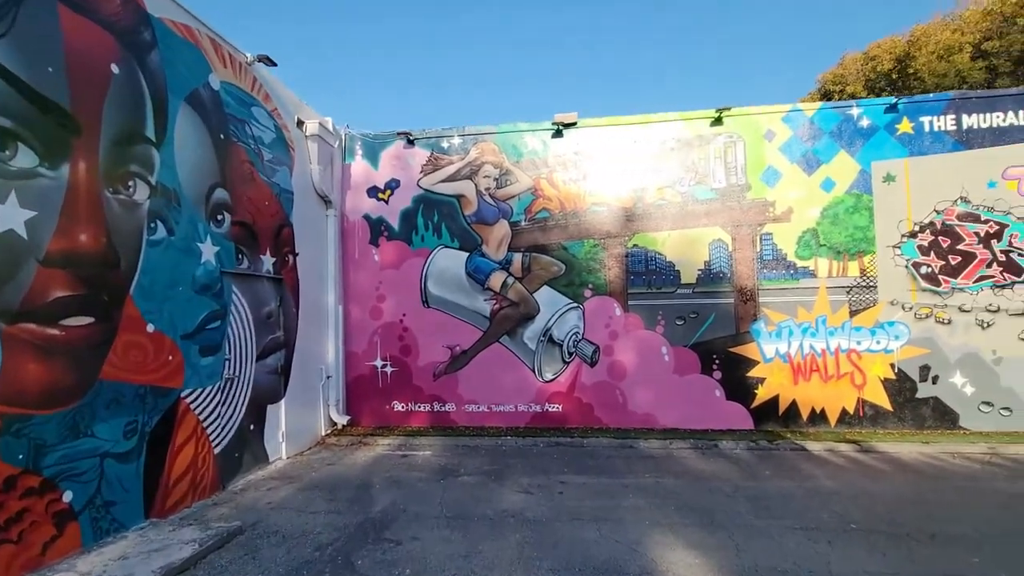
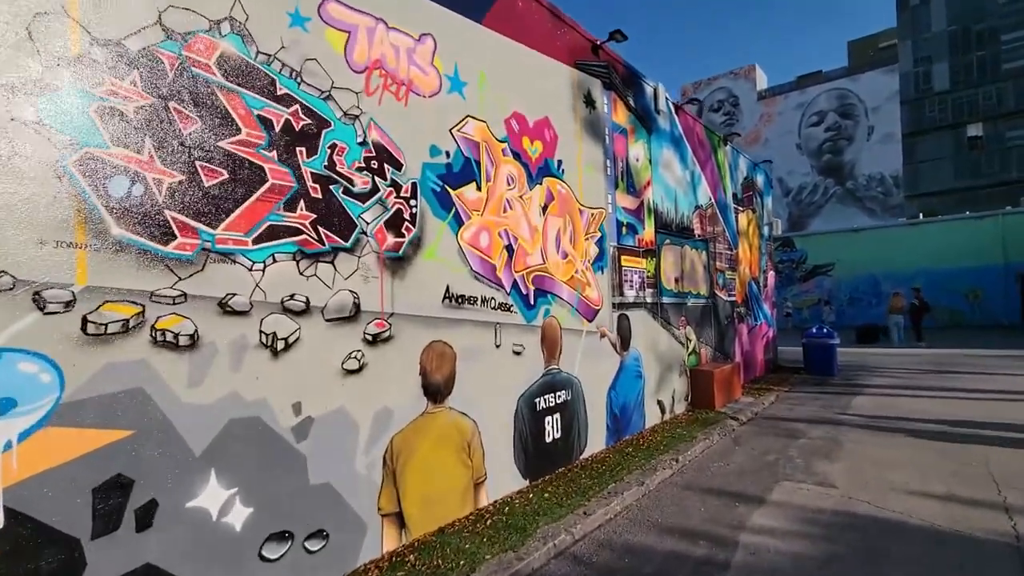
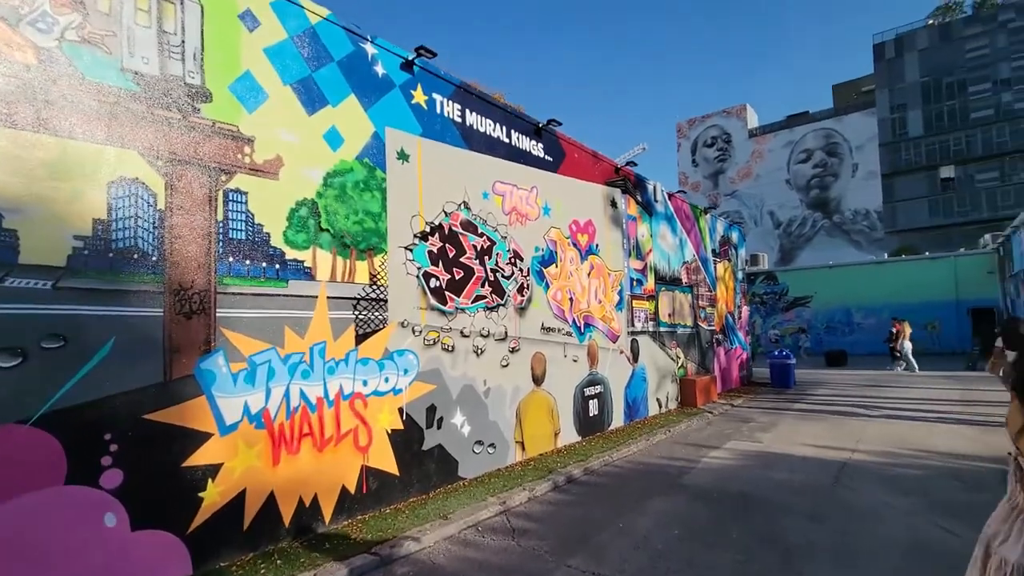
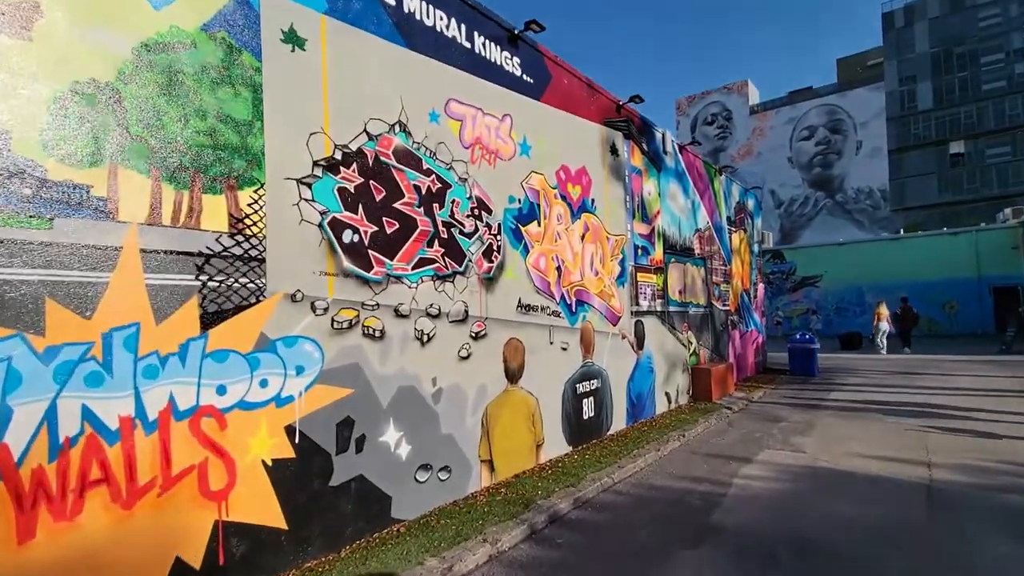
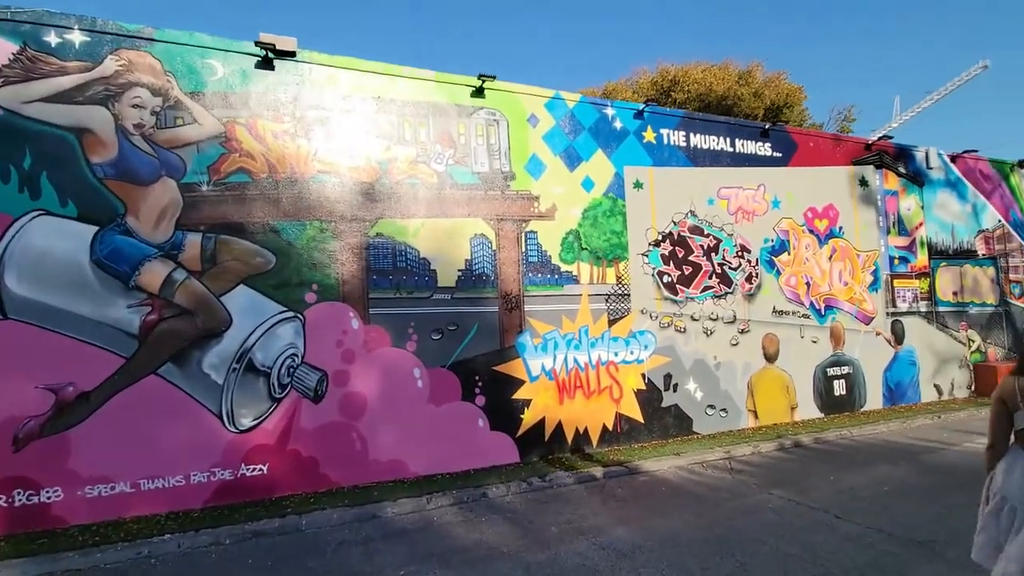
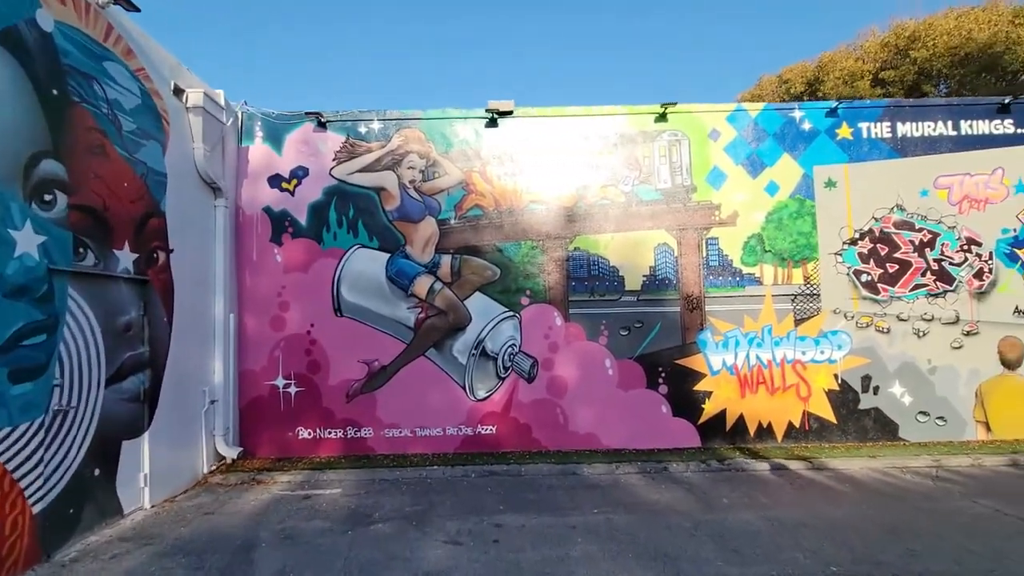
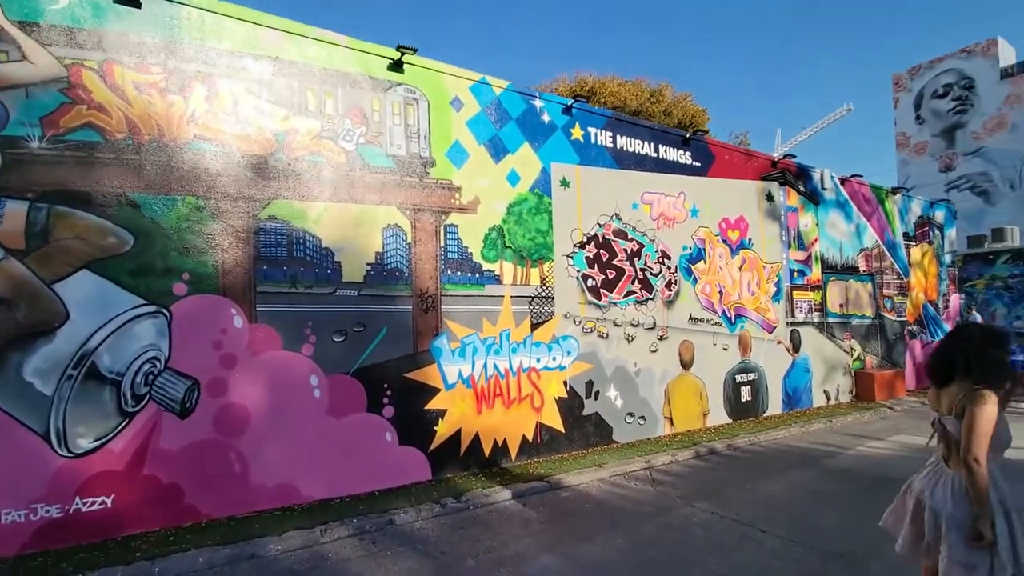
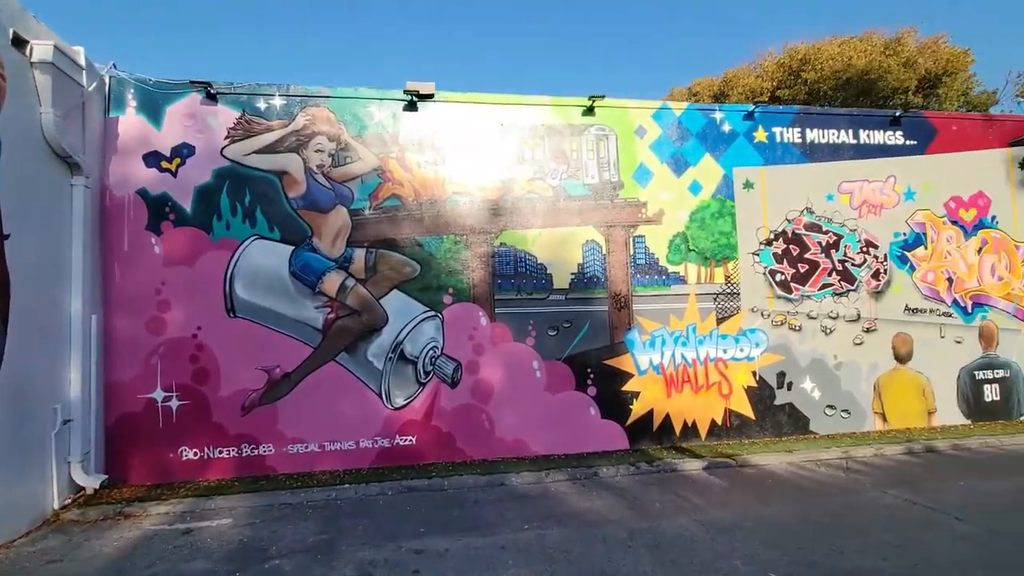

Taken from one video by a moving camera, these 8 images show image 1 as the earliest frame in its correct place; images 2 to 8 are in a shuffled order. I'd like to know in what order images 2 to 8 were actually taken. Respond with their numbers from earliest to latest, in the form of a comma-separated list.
6, 8, 5, 7, 3, 4, 2
